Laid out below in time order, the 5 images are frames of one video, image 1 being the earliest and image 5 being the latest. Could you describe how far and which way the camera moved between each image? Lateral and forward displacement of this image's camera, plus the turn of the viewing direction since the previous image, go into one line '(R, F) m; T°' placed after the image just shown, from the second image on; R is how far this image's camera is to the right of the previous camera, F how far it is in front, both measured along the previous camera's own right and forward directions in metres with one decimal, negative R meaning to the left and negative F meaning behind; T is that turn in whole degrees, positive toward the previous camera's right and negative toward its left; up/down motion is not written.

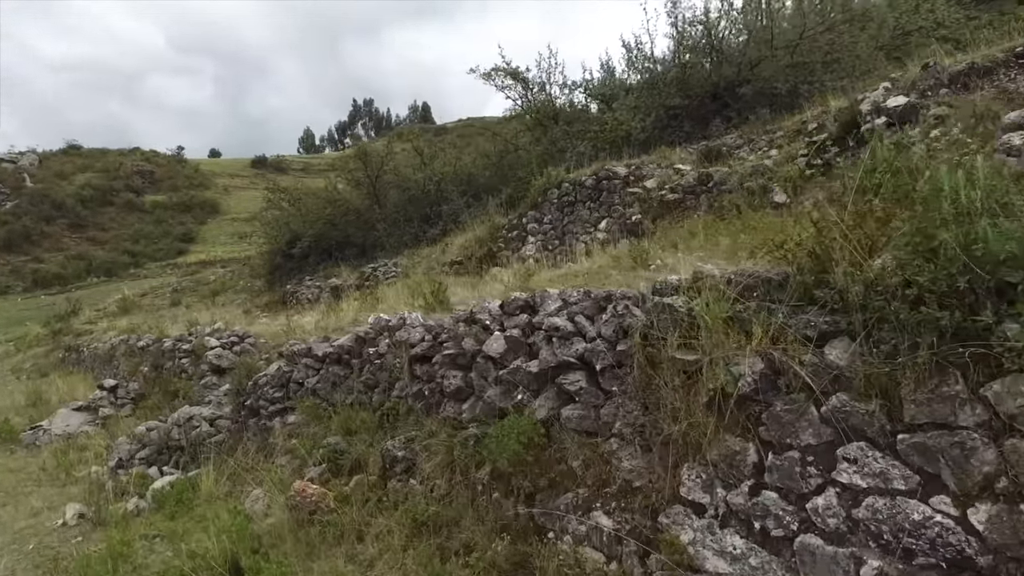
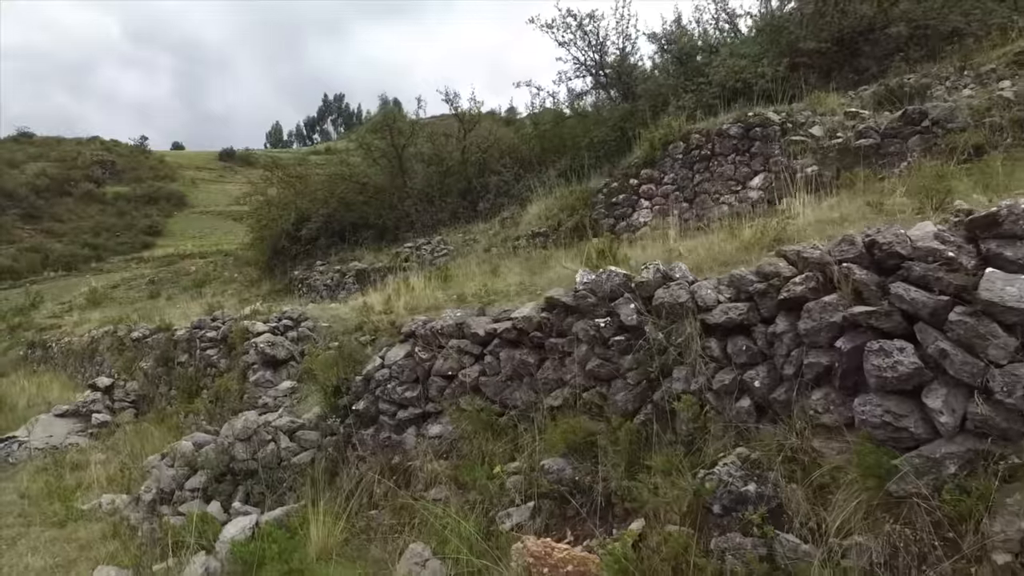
(-2.3, +2.5) m; +3°
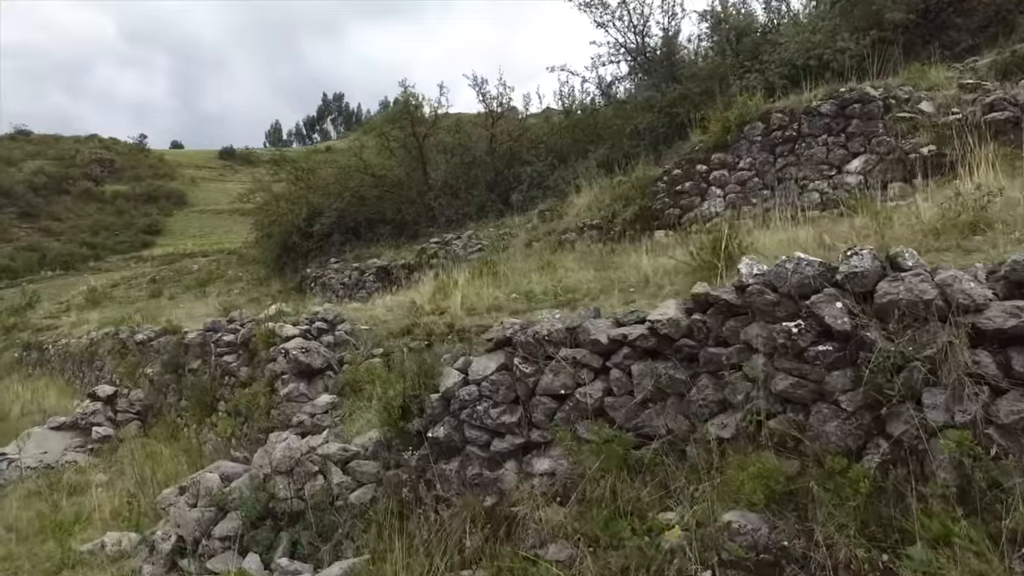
(-0.8, +1.1) m; 0°
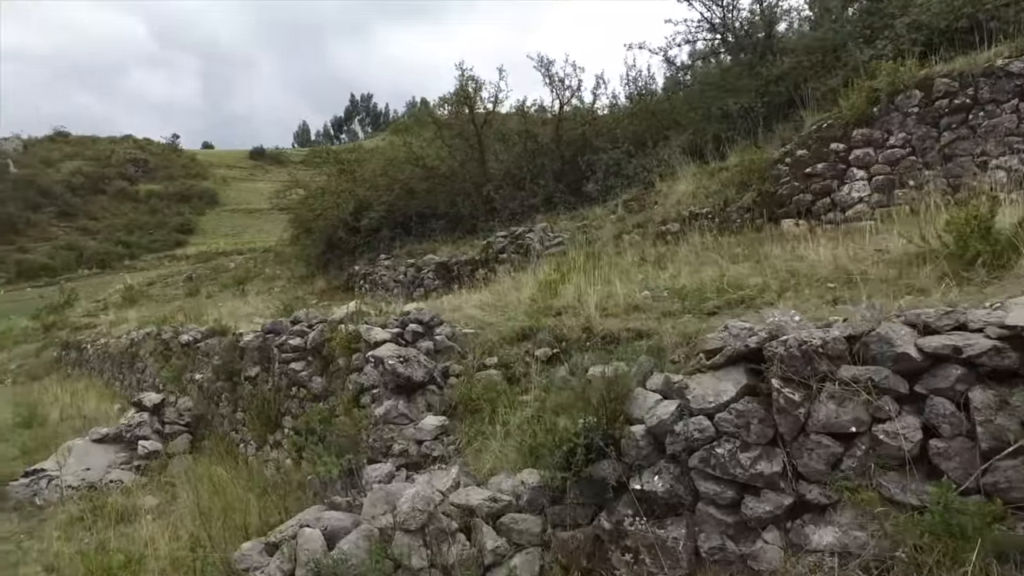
(-1.0, +1.2) m; -2°
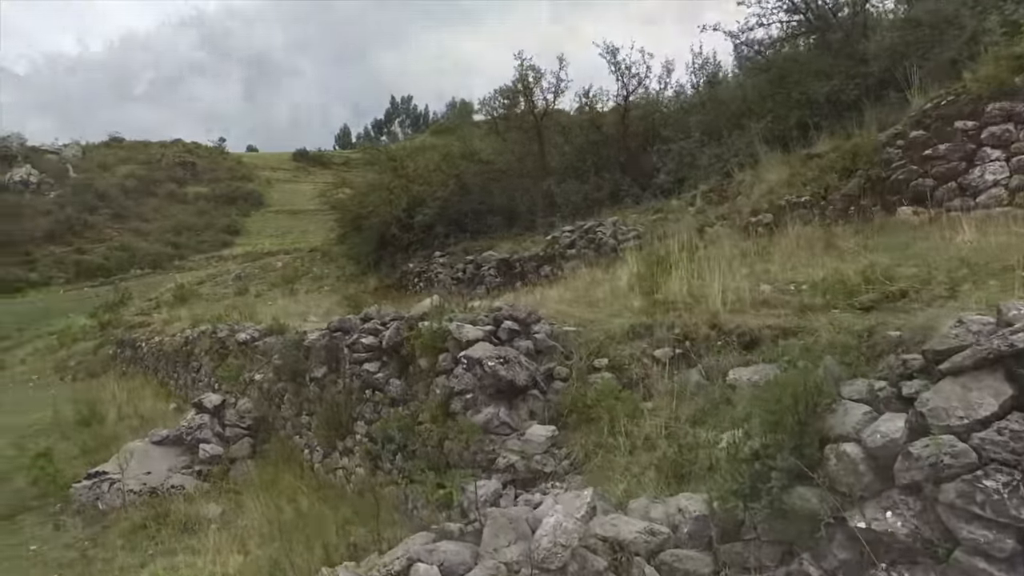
(-0.6, +0.6) m; -3°
